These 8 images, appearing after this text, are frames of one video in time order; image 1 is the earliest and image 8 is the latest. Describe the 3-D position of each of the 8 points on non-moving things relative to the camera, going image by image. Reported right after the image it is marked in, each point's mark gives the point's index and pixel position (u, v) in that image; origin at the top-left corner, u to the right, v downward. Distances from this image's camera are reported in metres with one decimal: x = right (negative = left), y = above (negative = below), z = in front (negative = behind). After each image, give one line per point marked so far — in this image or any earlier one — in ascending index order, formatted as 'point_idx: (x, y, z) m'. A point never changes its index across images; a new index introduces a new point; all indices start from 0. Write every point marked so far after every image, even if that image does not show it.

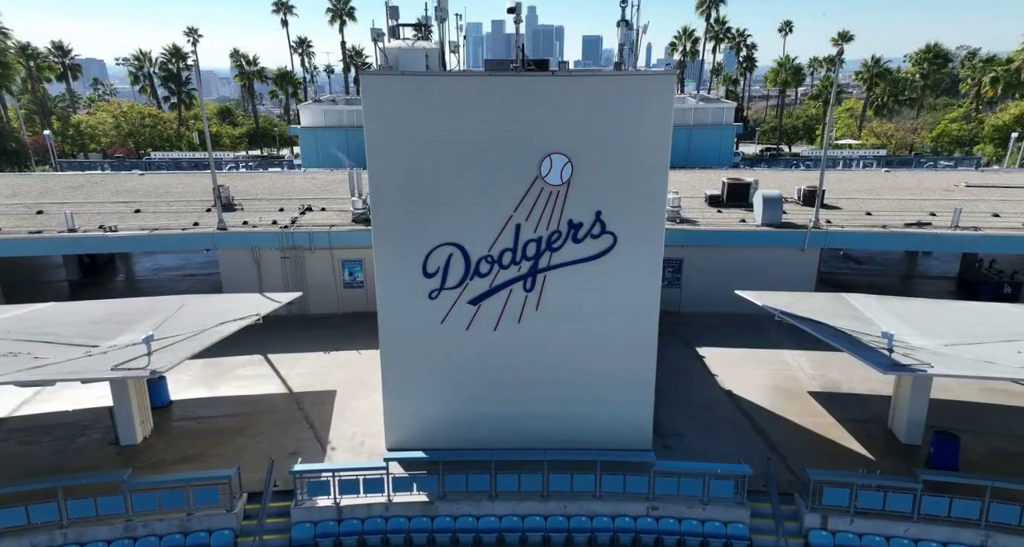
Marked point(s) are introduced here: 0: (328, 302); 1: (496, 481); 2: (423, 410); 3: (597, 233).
0: (-5.4, -0.9, +16.8) m
1: (-0.2, -3.5, +9.3) m
2: (-1.7, -2.5, +10.6) m
3: (+1.5, +0.7, +9.6) m
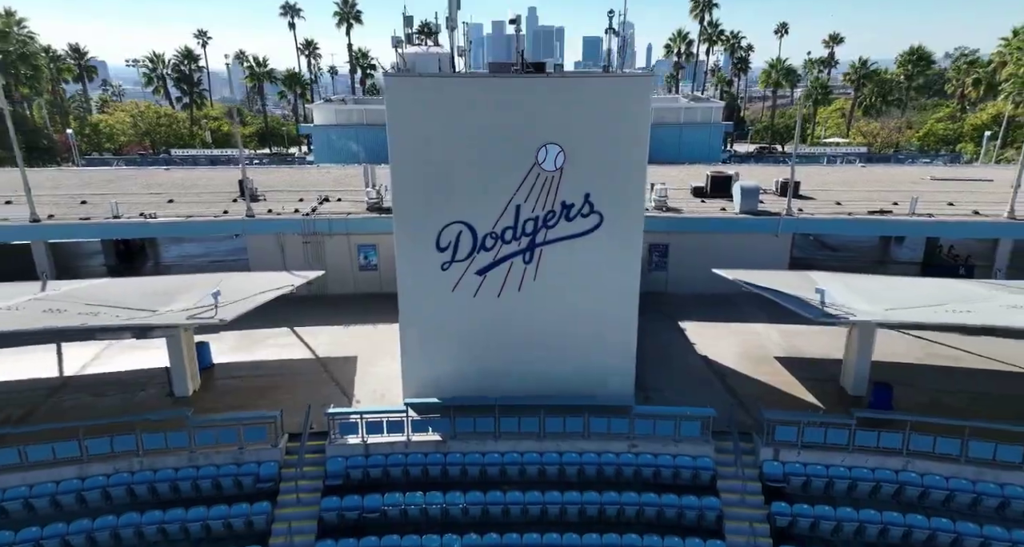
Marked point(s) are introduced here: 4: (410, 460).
0: (-5.4, -0.3, +18.6) m
1: (-0.2, -3.0, +11.0) m
2: (-1.6, -2.0, +12.3) m
3: (+1.5, +1.2, +11.3) m
4: (-1.9, -3.7, +10.9) m
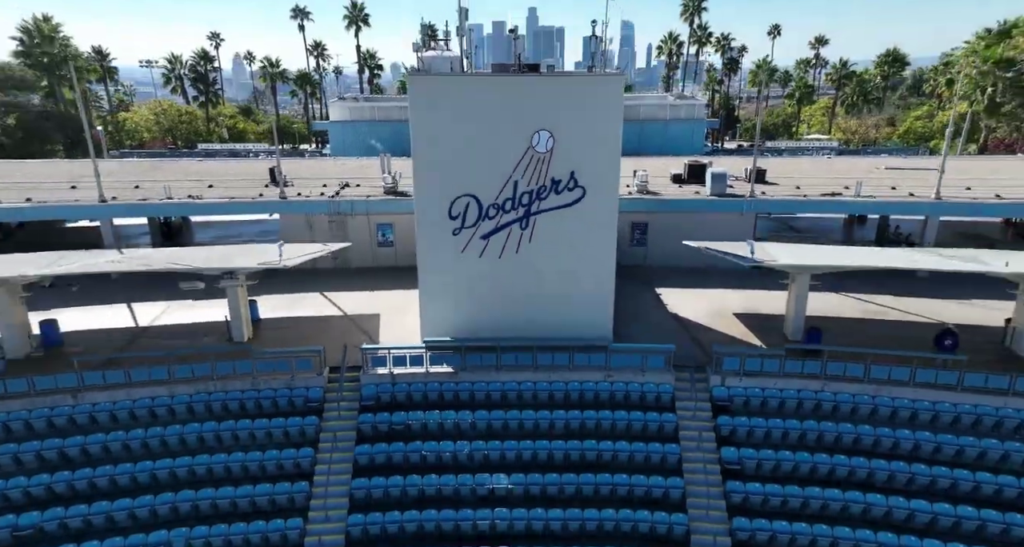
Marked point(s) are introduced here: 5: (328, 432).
0: (-5.4, +0.6, +21.3) m
1: (-0.2, -2.1, +13.7) m
2: (-1.7, -1.1, +15.1) m
3: (+1.5, +2.1, +14.0) m
4: (-2.0, -2.8, +13.6) m
5: (-4.2, -3.6, +13.0) m
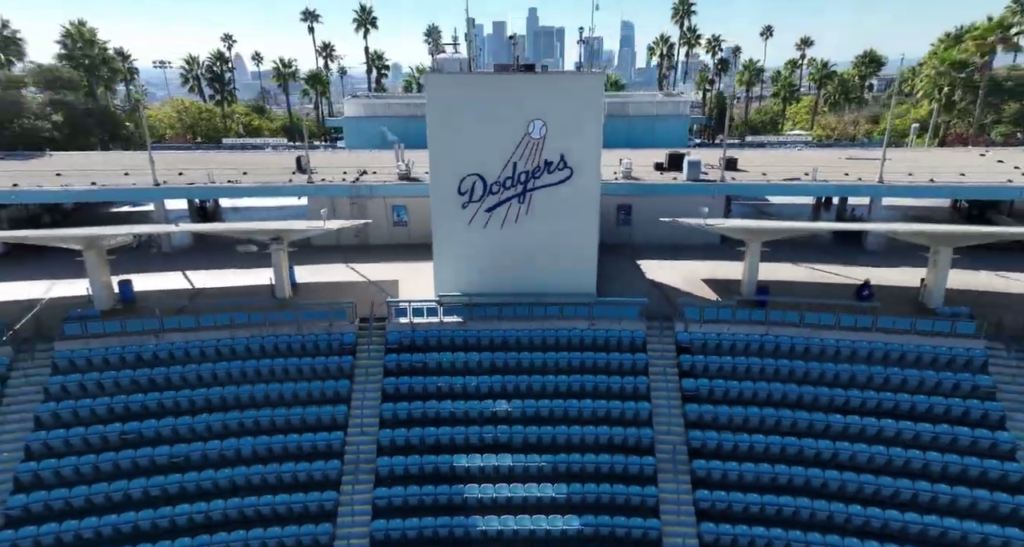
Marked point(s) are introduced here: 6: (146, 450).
0: (-5.4, +1.6, +24.2) m
1: (-0.2, -1.1, +16.6) m
2: (-1.7, -0.1, +18.0) m
3: (+1.5, +3.1, +17.0) m
4: (-2.0, -1.8, +16.5) m
5: (-4.2, -2.6, +15.9) m
6: (-8.7, -4.2, +13.2) m
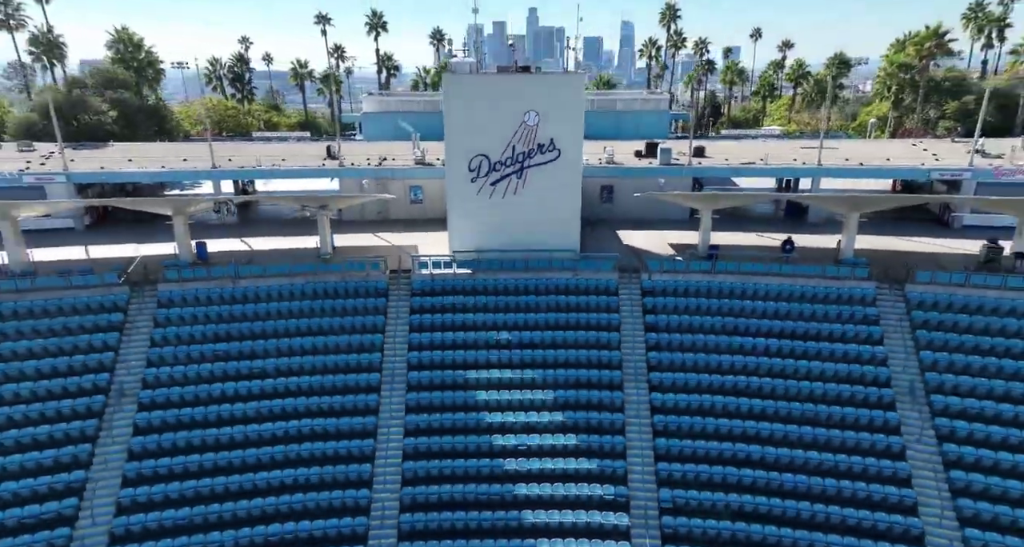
0: (-5.4, +3.0, +28.6) m
1: (-0.3, +0.3, +21.0) m
2: (-1.7, +1.3, +22.3) m
3: (+1.4, +4.5, +21.3) m
4: (-2.0, -0.3, +20.9) m
5: (-4.2, -1.2, +20.3) m
6: (-8.7, -2.8, +17.6) m
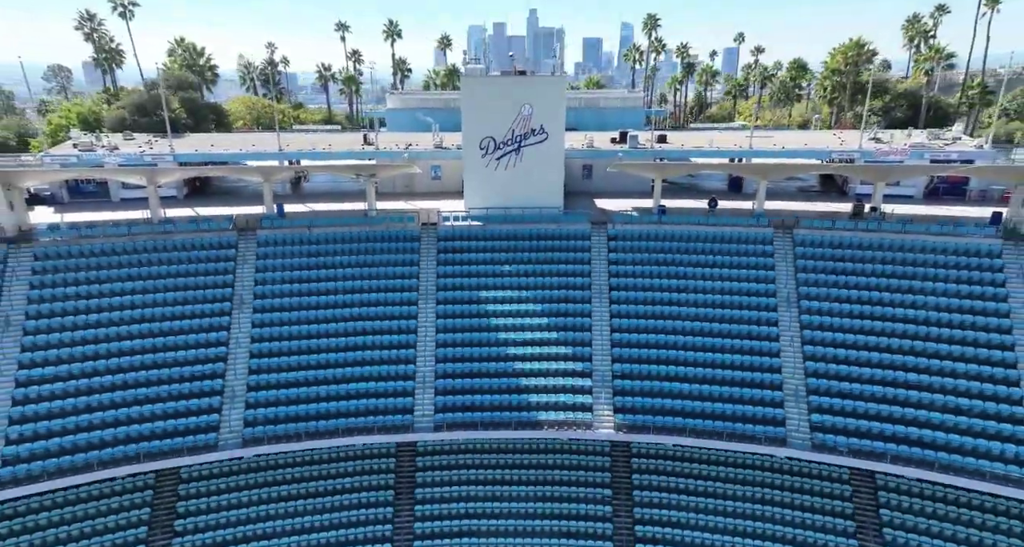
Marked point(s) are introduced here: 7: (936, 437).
0: (-5.4, +5.3, +36.0) m
1: (-0.2, +2.6, +28.4) m
2: (-1.7, +3.6, +29.7) m
3: (+1.5, +6.8, +28.7) m
4: (-2.0, +2.0, +28.3) m
5: (-4.2, +1.1, +27.7) m
6: (-8.7, -0.5, +25.0) m
7: (+14.5, -5.4, +19.2) m
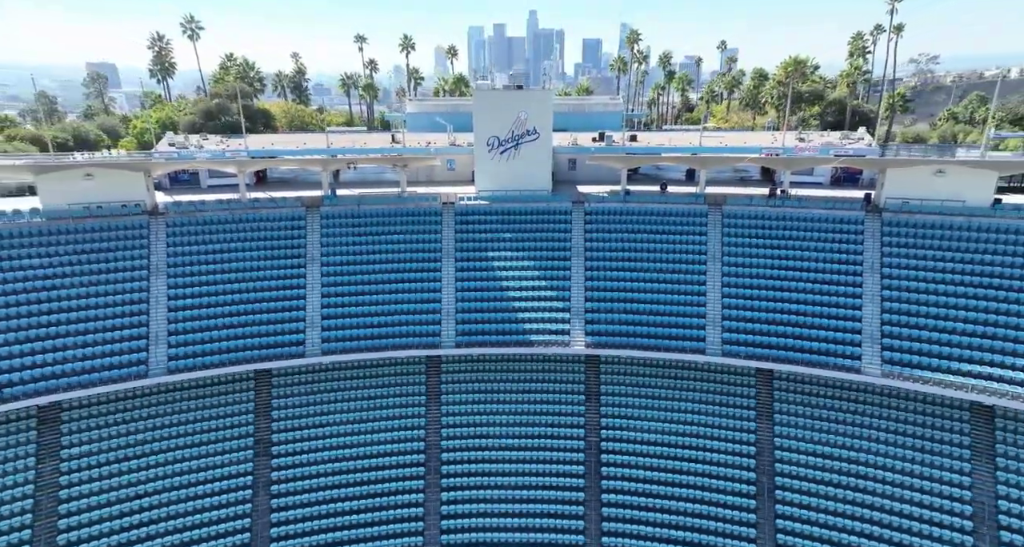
0: (-5.4, +7.3, +44.6) m
1: (-0.2, +4.6, +36.9) m
2: (-1.7, +5.6, +38.3) m
3: (+1.4, +8.8, +37.3) m
4: (-2.0, +4.0, +36.9) m
5: (-4.2, +3.1, +36.3) m
6: (-8.7, +1.5, +33.5) m
7: (+14.4, -3.4, +27.8) m
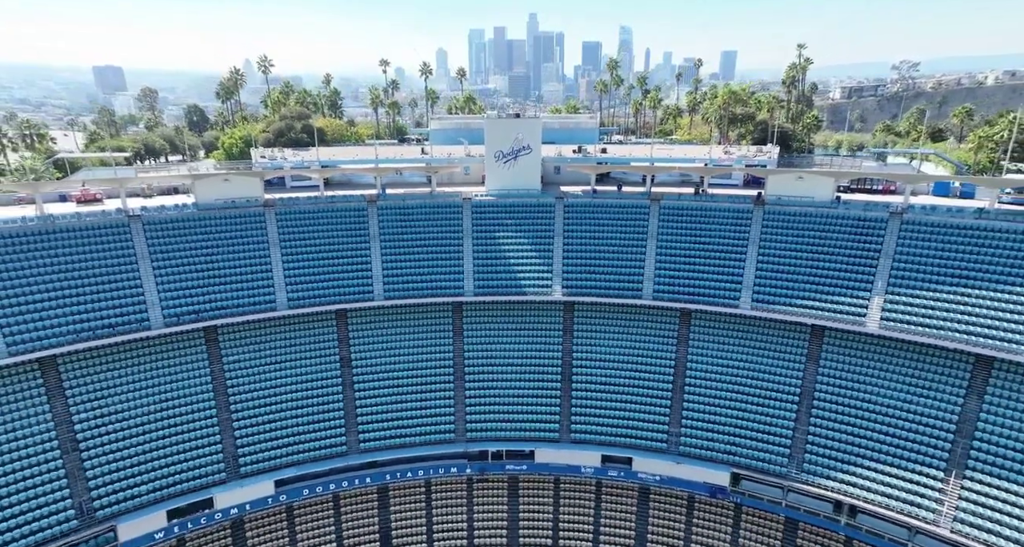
0: (-5.4, +9.3, +58.6) m
1: (-0.2, +6.7, +51.0) m
2: (-1.6, +7.6, +52.4) m
3: (+1.5, +10.9, +51.4) m
4: (-1.9, +6.0, +50.9) m
5: (-4.1, +5.2, +50.3) m
6: (-8.6, +3.6, +47.6) m
7: (+14.5, -1.4, +41.8) m
